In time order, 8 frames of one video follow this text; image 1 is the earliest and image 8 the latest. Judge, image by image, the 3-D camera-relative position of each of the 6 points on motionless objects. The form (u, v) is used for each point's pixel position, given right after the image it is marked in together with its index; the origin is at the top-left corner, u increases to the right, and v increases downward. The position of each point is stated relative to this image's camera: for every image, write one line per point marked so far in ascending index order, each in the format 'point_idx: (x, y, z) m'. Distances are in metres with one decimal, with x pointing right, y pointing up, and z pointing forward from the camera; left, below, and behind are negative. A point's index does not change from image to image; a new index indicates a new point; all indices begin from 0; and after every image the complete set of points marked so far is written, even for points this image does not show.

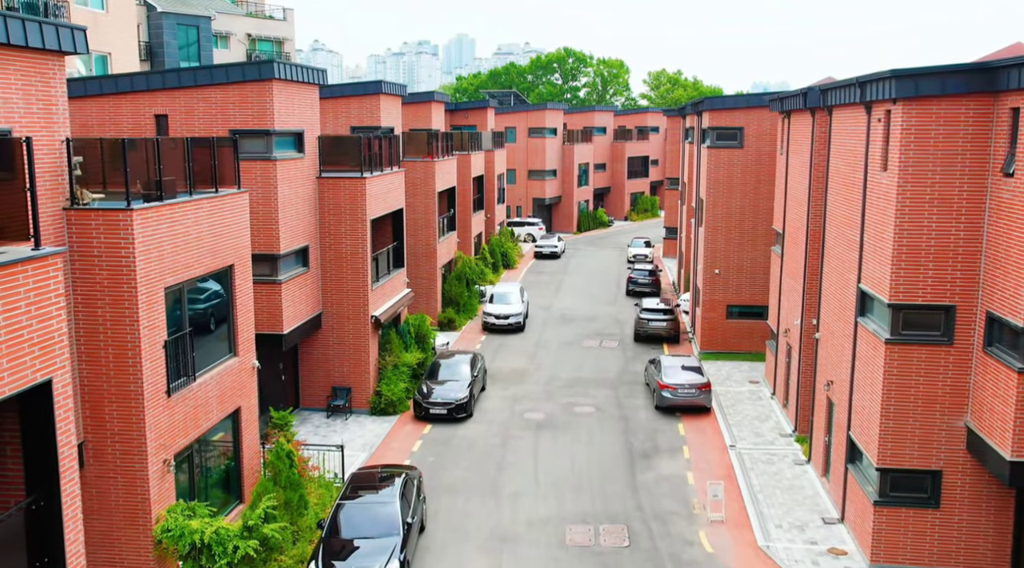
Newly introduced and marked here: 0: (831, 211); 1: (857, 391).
0: (+7.1, +1.6, +19.3) m
1: (+6.6, -2.0, +16.8) m
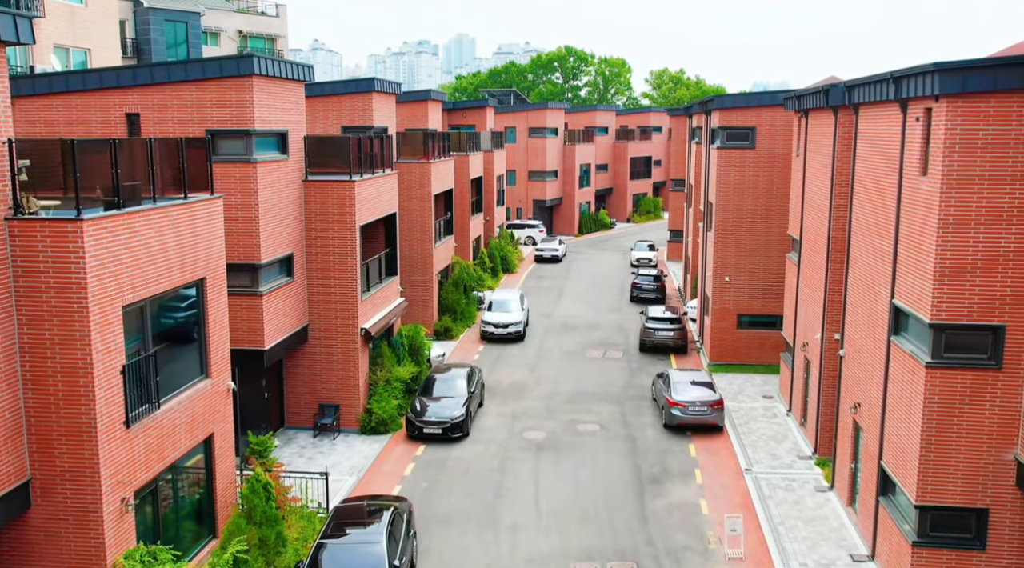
0: (+7.0, +1.4, +17.8) m
1: (+6.6, -2.3, +15.3) m
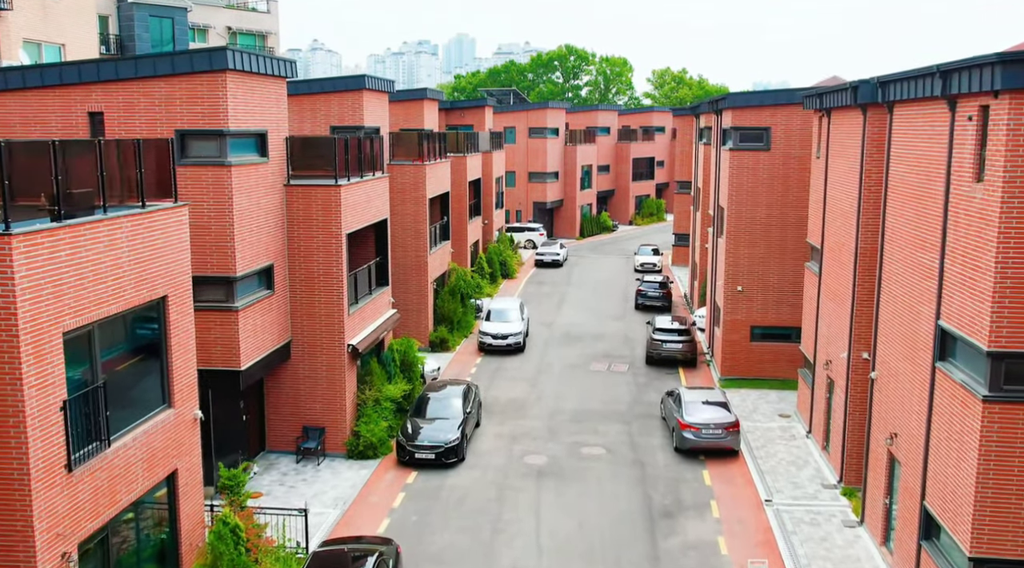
0: (+7.0, +1.1, +16.1) m
1: (+6.6, -2.6, +13.6) m
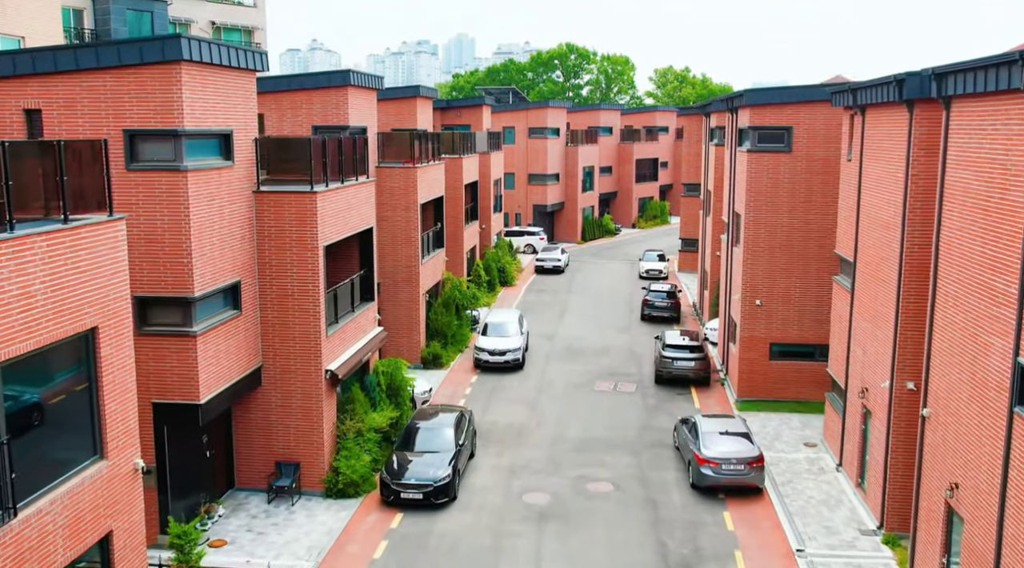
0: (+7.0, +0.7, +13.9) m
1: (+6.5, -3.0, +11.4) m
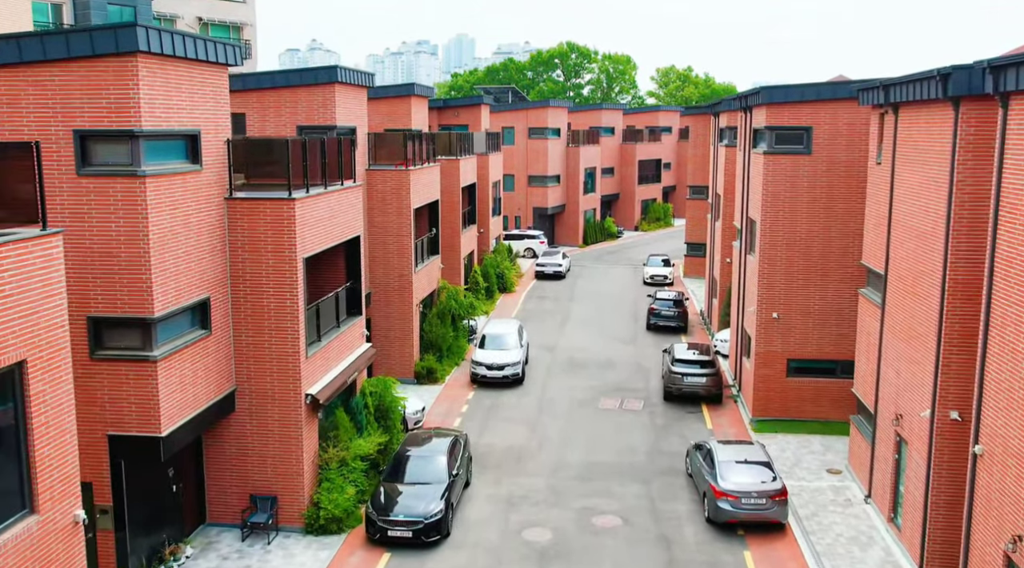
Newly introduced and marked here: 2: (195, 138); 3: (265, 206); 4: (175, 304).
0: (+6.9, +0.4, +12.2) m
1: (+6.5, -3.3, +9.7) m
2: (-5.5, +2.6, +15.3) m
3: (-4.6, +1.5, +16.4) m
4: (-5.7, -0.3, +14.7) m
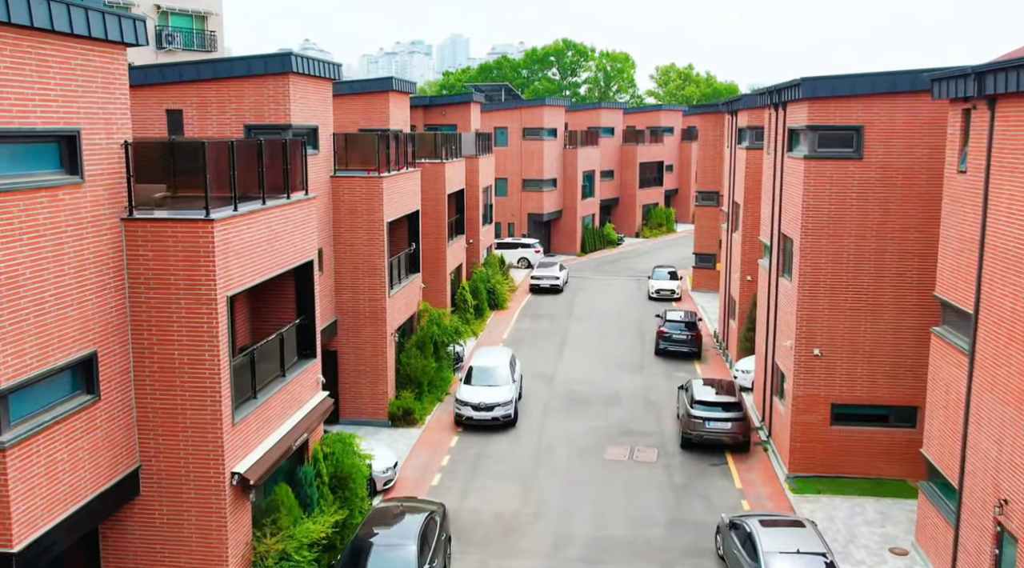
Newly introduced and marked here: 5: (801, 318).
0: (+6.8, -0.3, +8.4) m
1: (+6.3, -4.0, +5.9) m
2: (-5.7, +1.9, +11.4) m
3: (-4.8, +0.8, +12.5) m
4: (-5.8, -1.0, +10.8) m
5: (+6.3, -0.7, +19.2) m
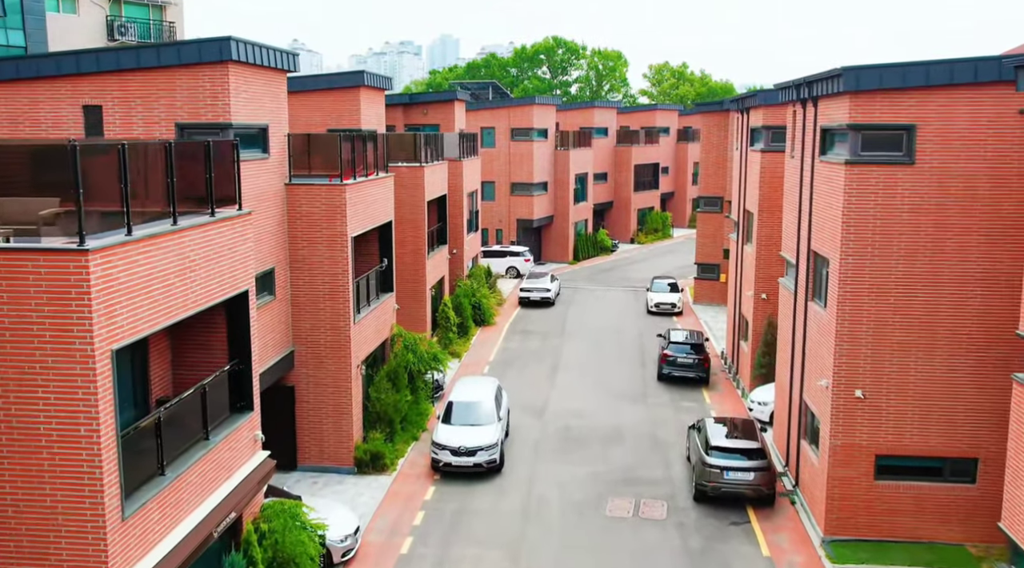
0: (+6.6, -0.8, +5.3) m
1: (+6.2, -4.5, +2.8) m
2: (-5.9, +1.3, +8.2) m
3: (-5.0, +0.2, +9.3) m
4: (-6.0, -1.6, +7.6) m
5: (+6.0, -1.3, +16.1) m
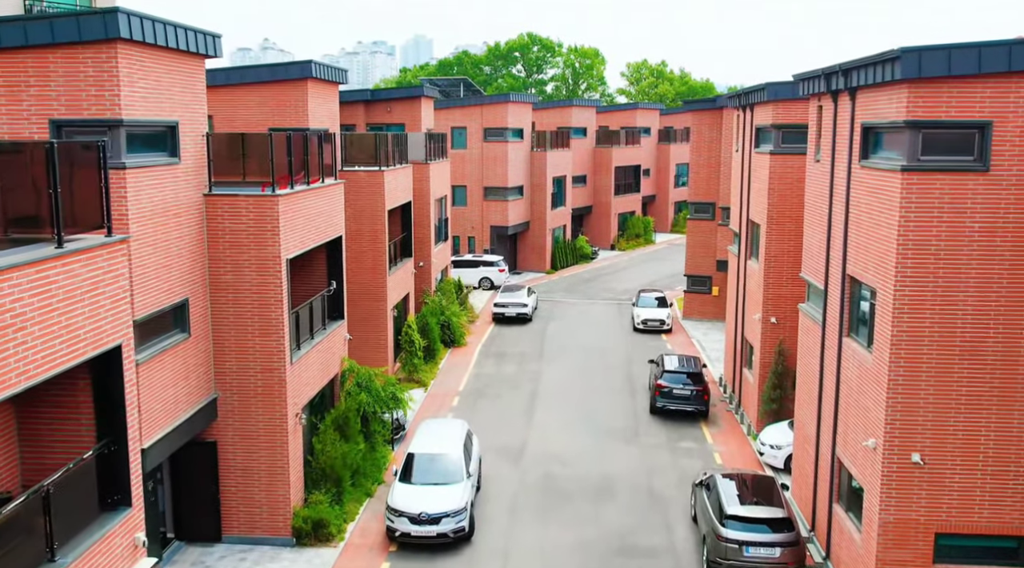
0: (+6.5, -1.4, +2.1) m
1: (+6.2, -5.0, -0.5) m
2: (-6.1, +0.7, +4.6) m
3: (-5.3, -0.4, +5.7) m
4: (-6.2, -2.2, +4.0) m
5: (+5.6, -1.8, +12.8) m
